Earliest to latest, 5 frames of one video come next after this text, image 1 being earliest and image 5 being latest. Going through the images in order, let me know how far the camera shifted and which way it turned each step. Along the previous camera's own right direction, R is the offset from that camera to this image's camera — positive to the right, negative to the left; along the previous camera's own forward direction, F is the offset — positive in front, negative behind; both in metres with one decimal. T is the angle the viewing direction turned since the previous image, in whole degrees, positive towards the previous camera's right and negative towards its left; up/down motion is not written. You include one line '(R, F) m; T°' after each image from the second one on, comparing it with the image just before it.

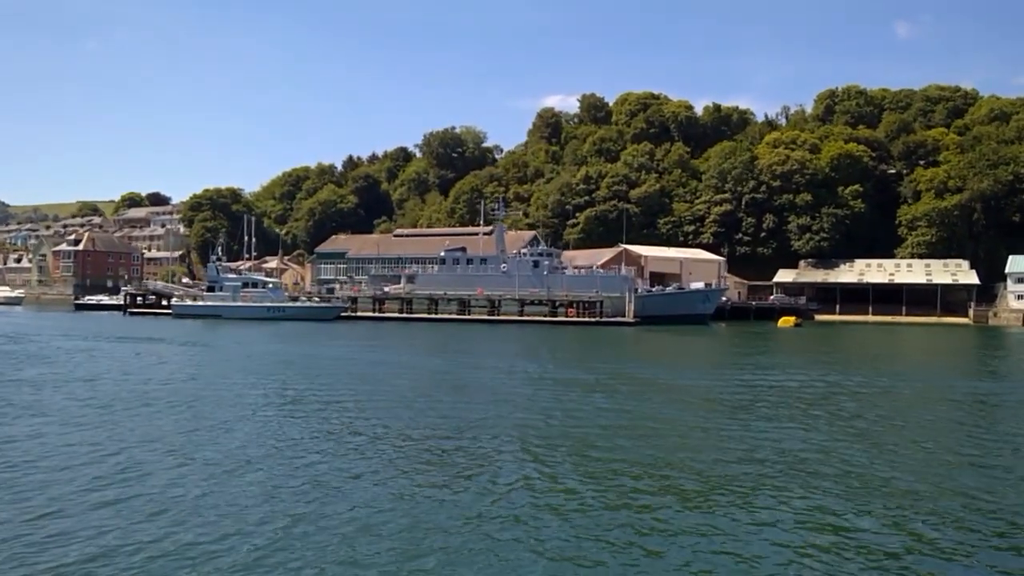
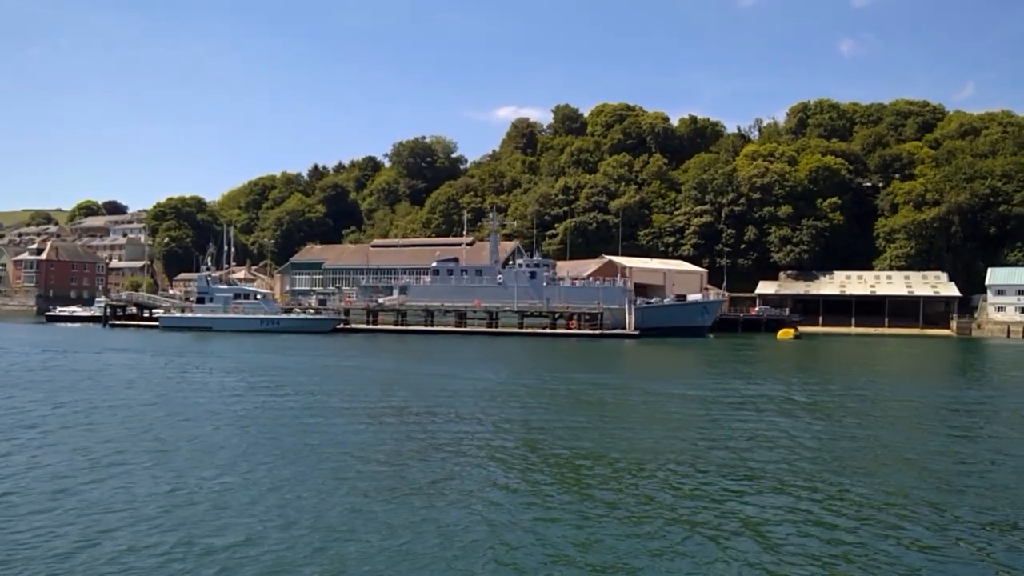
(-1.5, +0.8) m; +3°
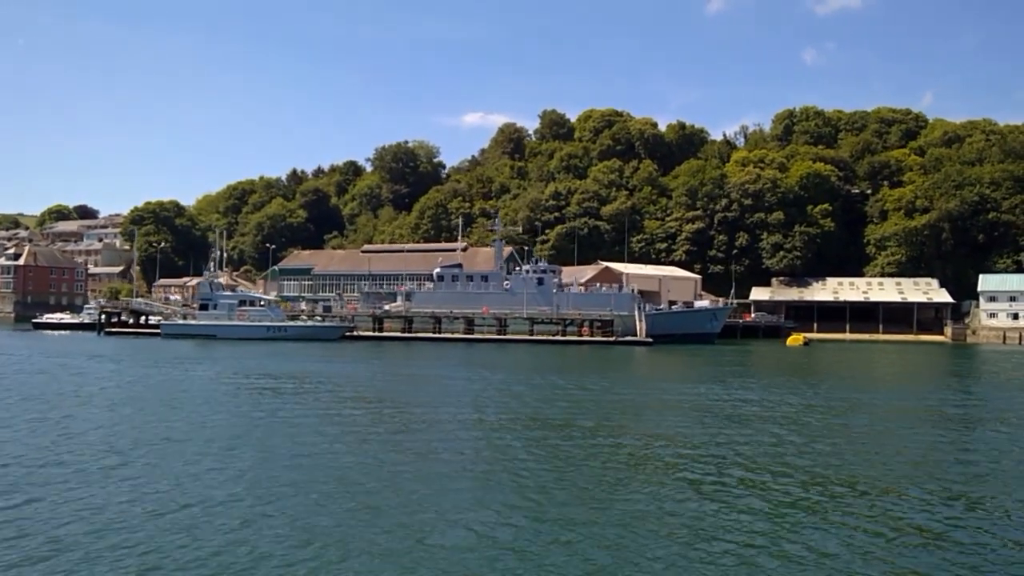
(-1.3, +0.5) m; +2°
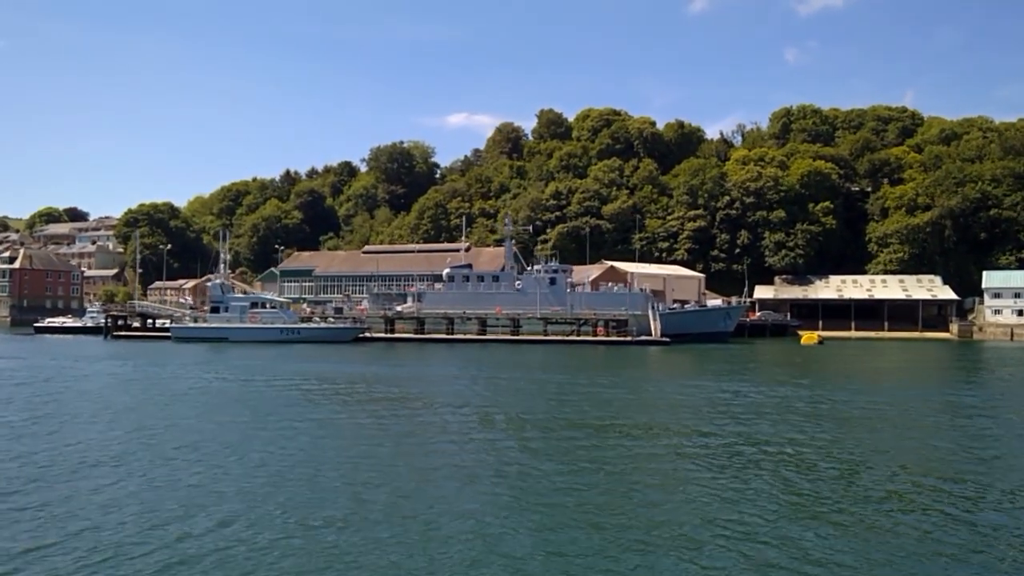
(-0.8, +0.3) m; +1°
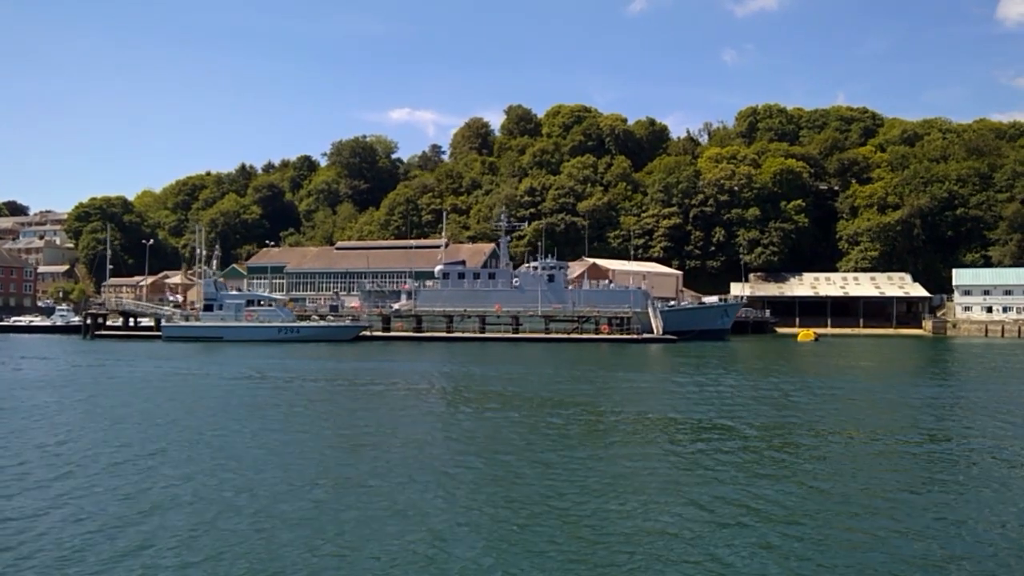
(-1.8, +0.6) m; +4°
